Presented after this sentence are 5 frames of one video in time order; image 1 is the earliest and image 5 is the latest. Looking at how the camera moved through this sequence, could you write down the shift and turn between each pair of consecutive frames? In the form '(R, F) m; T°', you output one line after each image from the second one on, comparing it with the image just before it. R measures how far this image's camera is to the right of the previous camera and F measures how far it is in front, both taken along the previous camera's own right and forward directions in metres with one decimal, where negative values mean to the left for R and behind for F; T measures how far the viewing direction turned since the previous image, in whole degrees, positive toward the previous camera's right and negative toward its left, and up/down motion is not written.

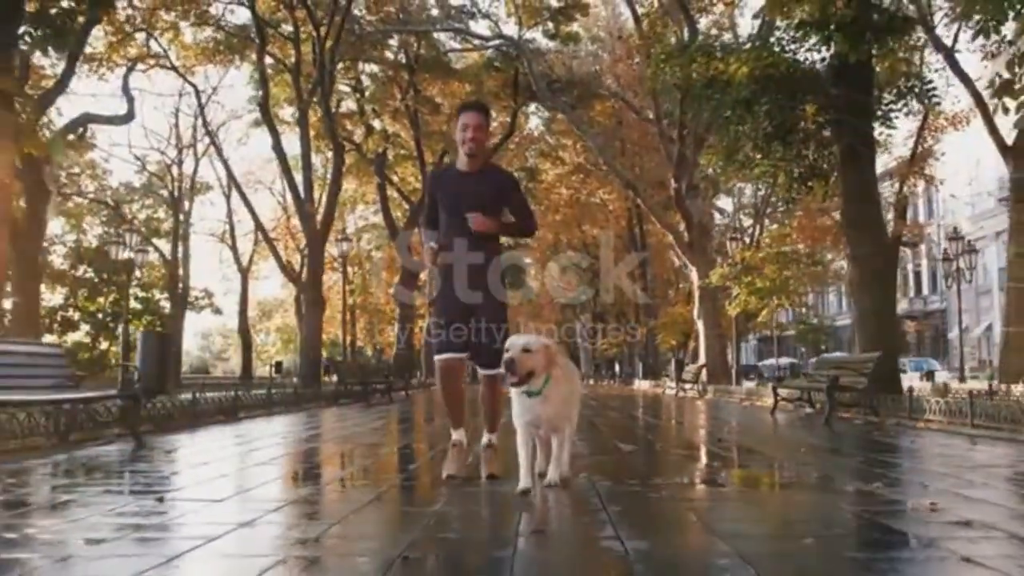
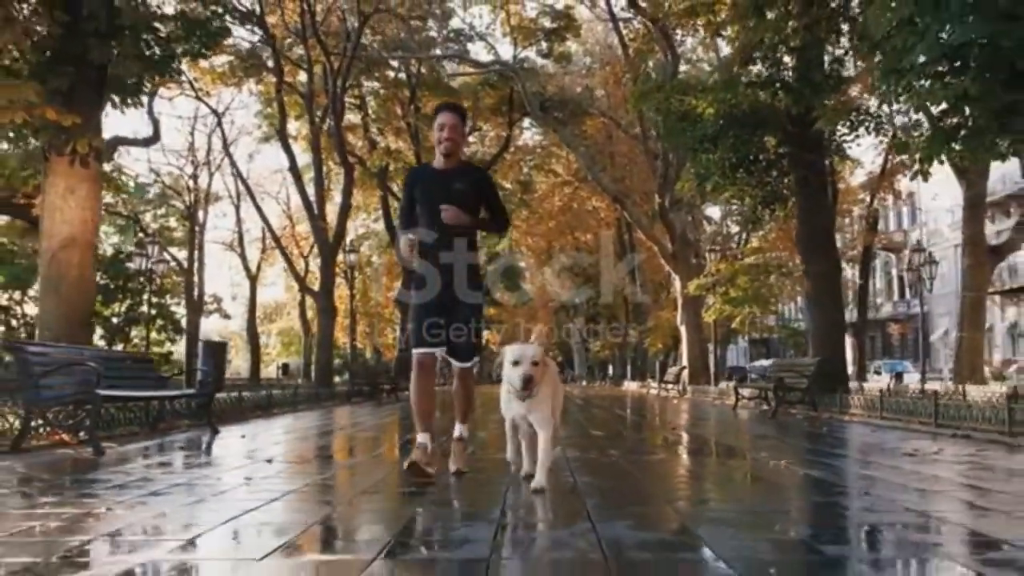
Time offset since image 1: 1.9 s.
(0.0, -2.3) m; 0°
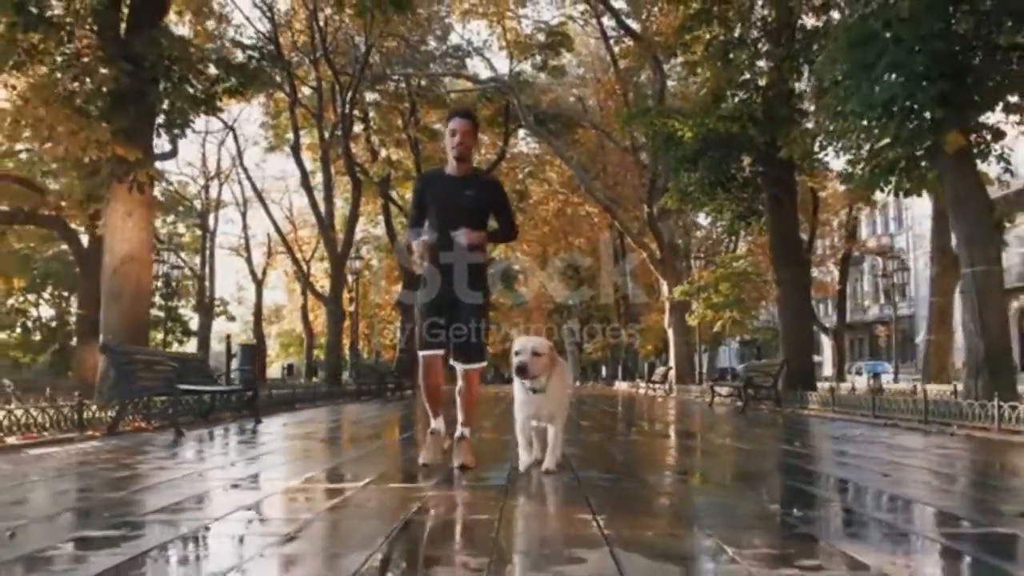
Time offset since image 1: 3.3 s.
(-0.1, -1.9) m; 0°
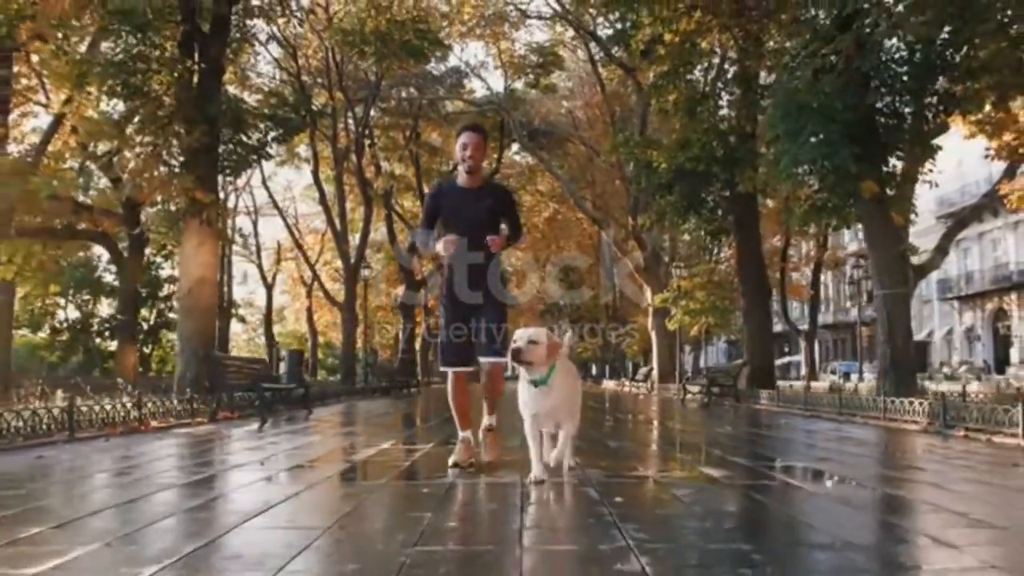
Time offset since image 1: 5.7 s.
(-0.2, -3.1) m; 0°
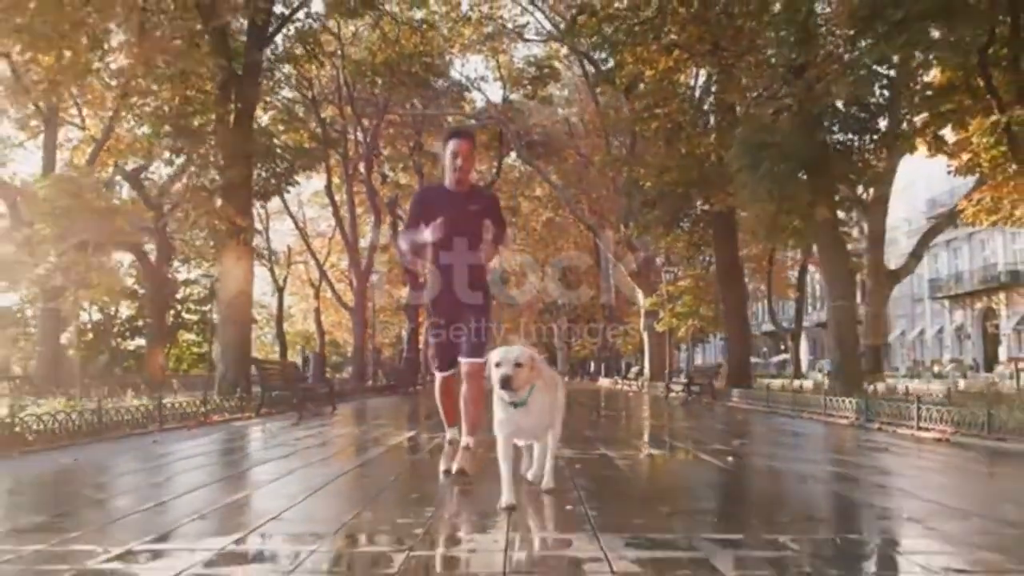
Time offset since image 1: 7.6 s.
(0.0, -2.4) m; 0°
